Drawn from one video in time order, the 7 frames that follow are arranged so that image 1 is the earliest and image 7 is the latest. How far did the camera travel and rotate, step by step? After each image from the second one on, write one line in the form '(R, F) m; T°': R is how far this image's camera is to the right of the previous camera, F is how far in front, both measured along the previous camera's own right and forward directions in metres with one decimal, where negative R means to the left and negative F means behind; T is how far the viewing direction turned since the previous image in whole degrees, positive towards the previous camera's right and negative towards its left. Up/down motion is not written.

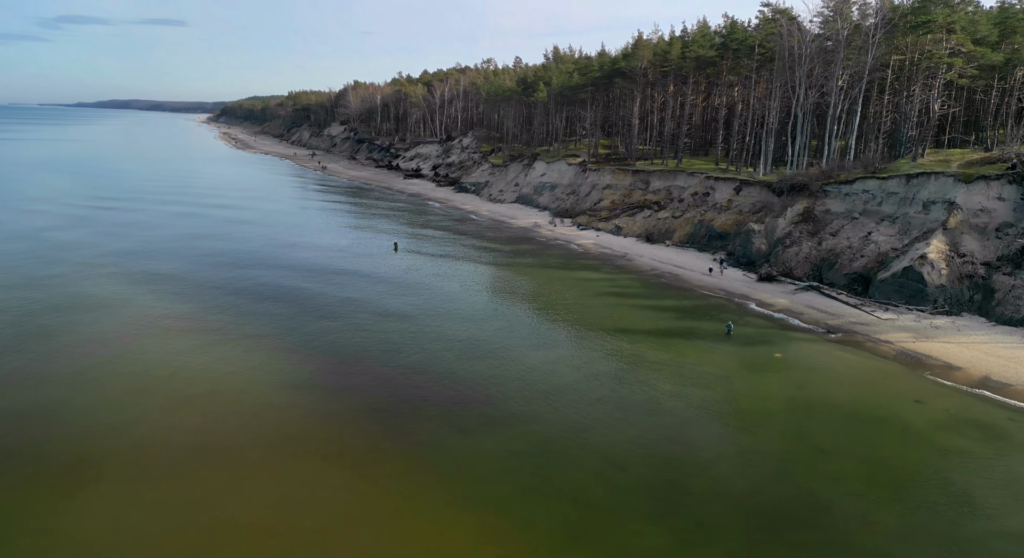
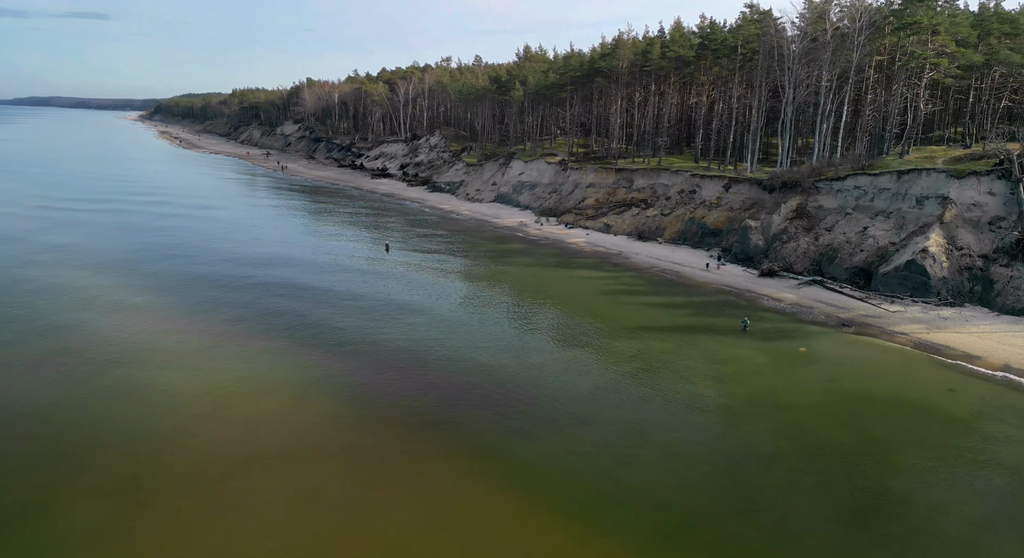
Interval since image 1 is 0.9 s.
(-3.4, +0.5) m; +4°
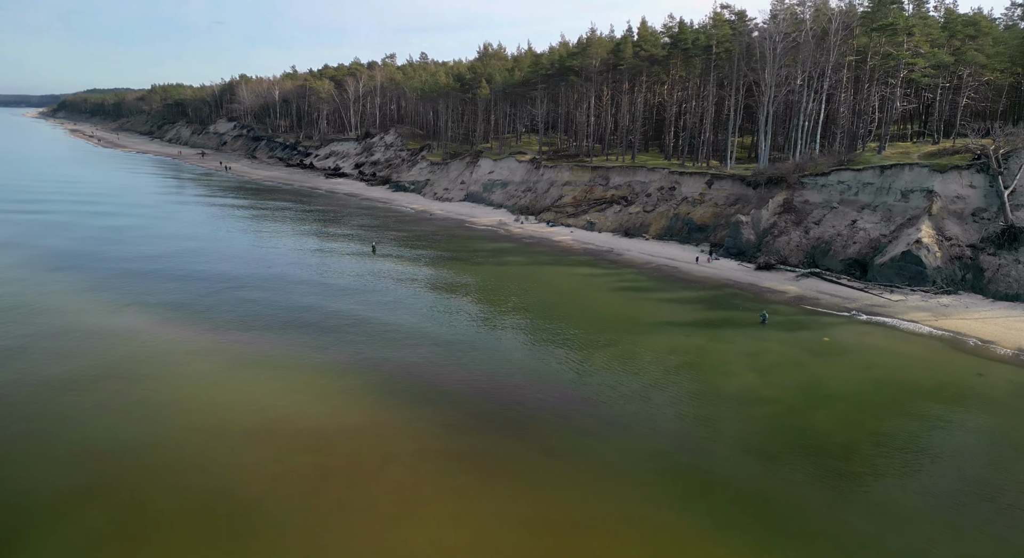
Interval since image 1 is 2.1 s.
(-4.3, +0.6) m; +6°
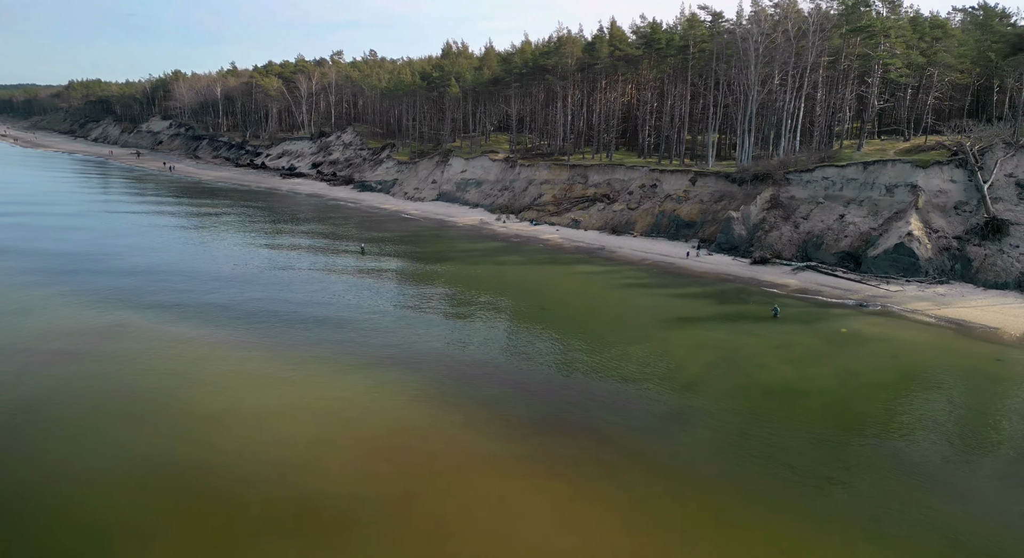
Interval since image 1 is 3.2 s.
(-4.0, +0.5) m; +5°
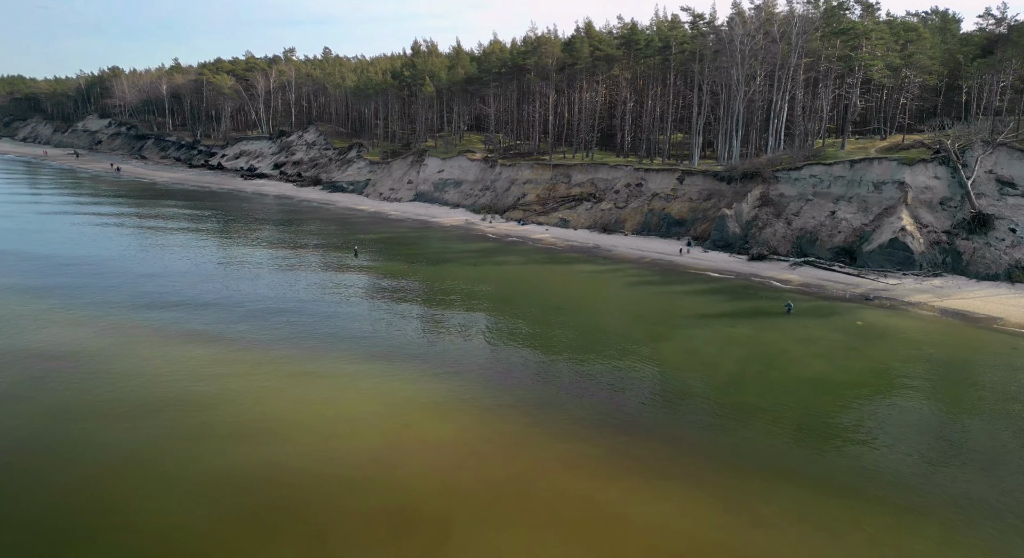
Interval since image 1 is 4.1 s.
(-3.7, +0.5) m; +5°
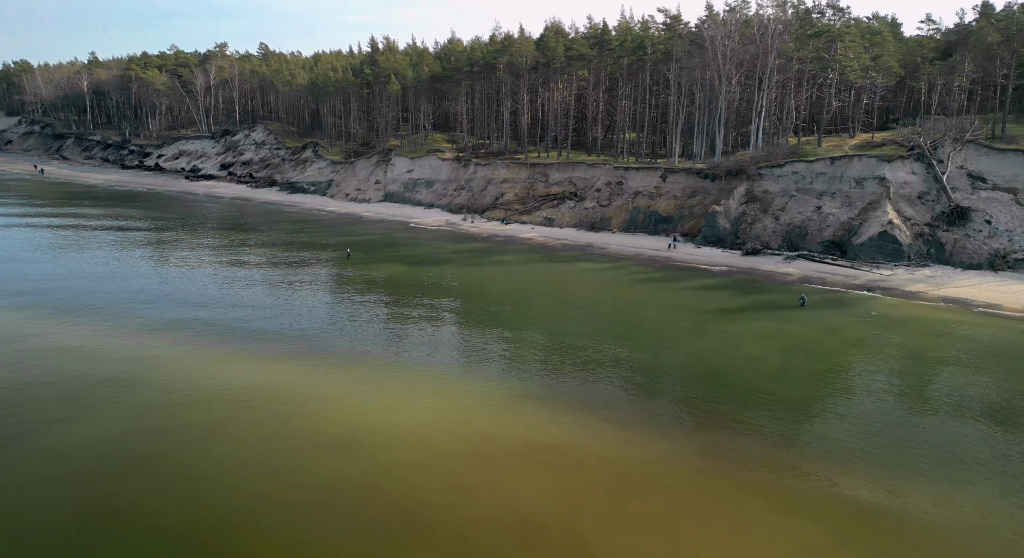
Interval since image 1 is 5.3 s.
(-4.9, +0.7) m; +6°
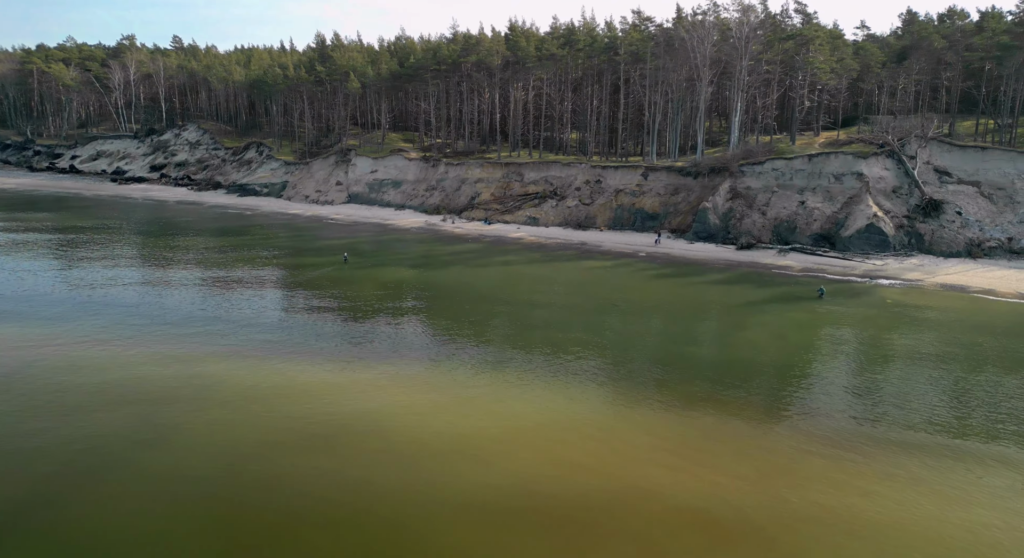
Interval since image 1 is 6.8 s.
(-6.4, +1.1) m; +8°
